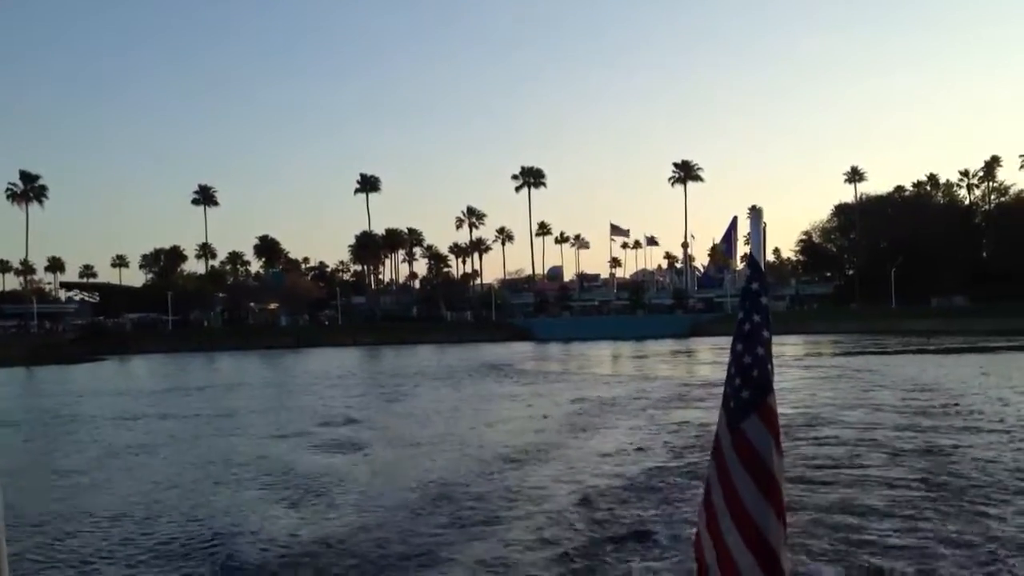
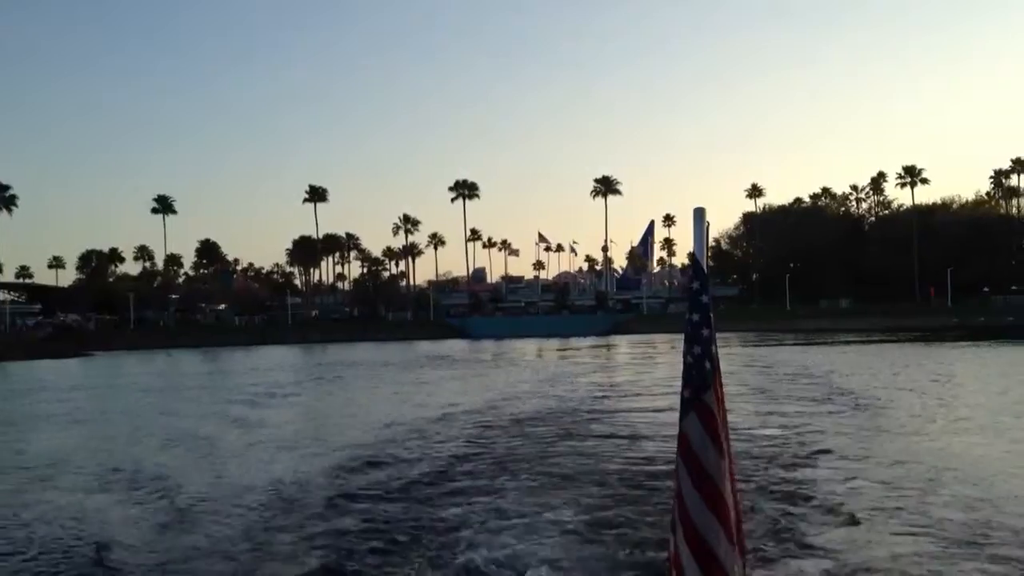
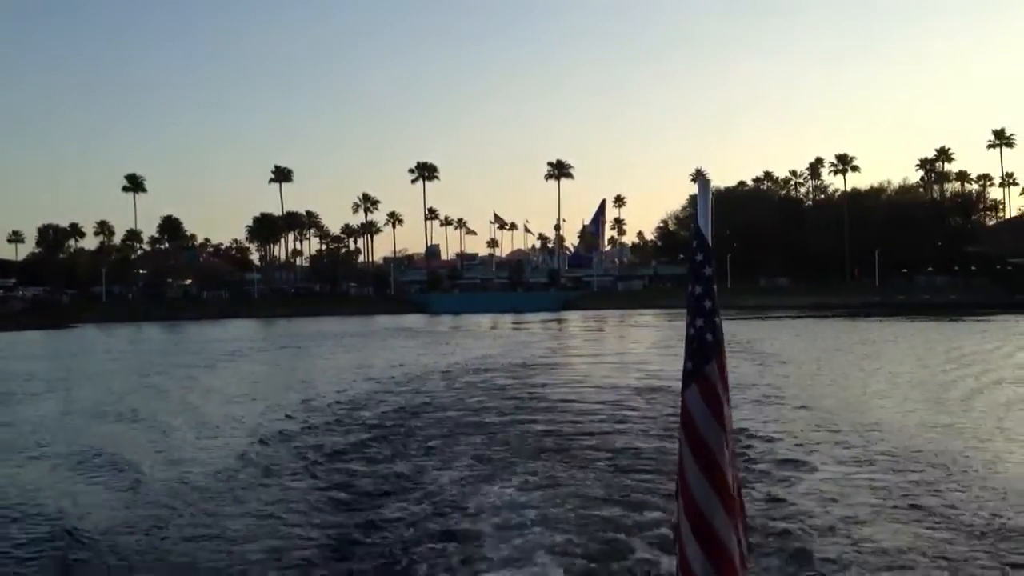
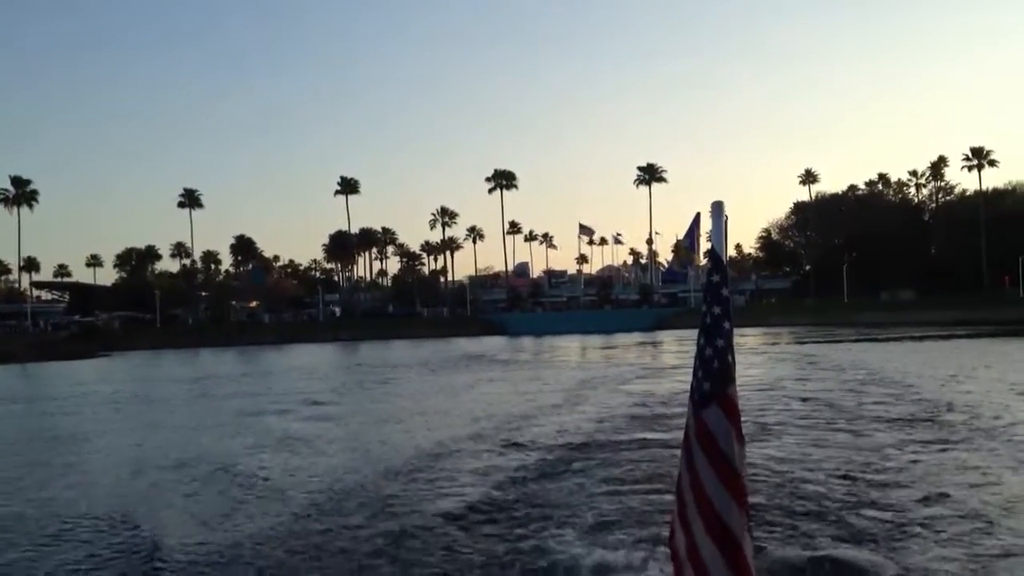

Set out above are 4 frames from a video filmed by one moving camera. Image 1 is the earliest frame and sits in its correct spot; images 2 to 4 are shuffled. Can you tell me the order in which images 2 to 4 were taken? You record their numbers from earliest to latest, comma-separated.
4, 2, 3
